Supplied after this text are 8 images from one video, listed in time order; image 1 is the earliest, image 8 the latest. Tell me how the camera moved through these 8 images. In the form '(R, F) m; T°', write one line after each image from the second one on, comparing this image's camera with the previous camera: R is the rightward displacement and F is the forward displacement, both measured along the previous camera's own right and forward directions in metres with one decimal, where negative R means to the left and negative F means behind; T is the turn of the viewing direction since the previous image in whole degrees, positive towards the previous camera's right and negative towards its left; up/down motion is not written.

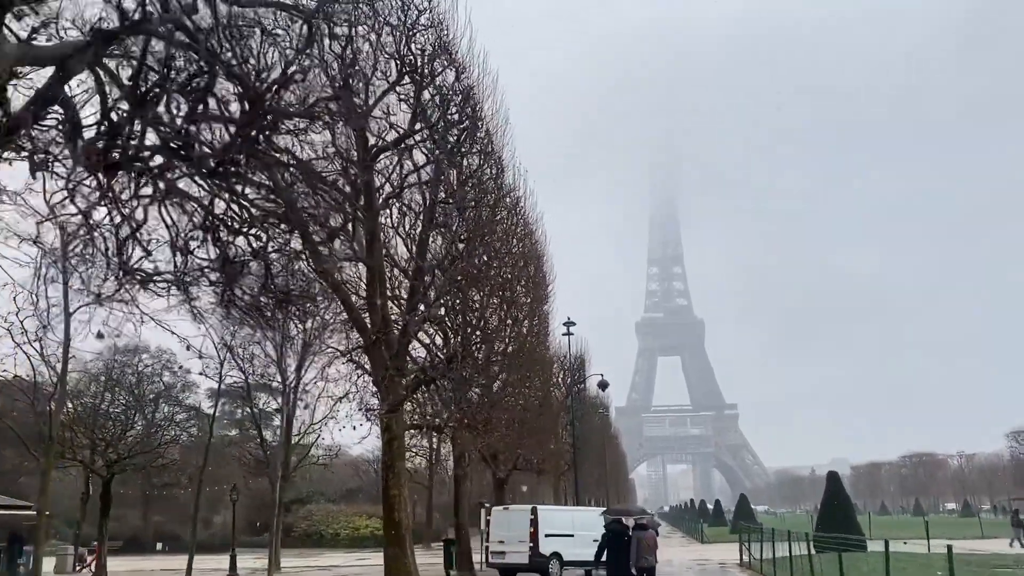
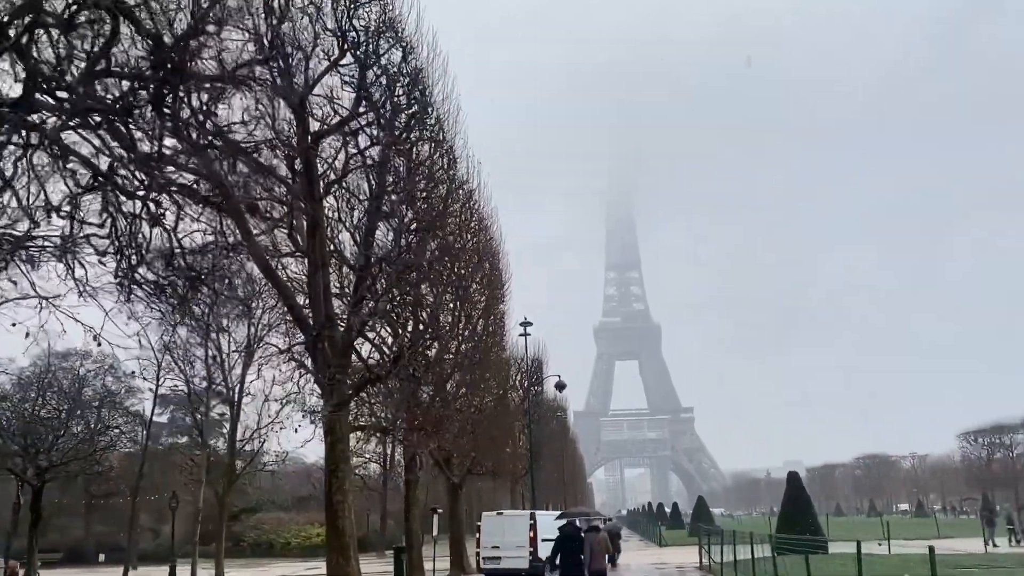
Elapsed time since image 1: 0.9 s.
(+0.1, +0.9) m; +3°
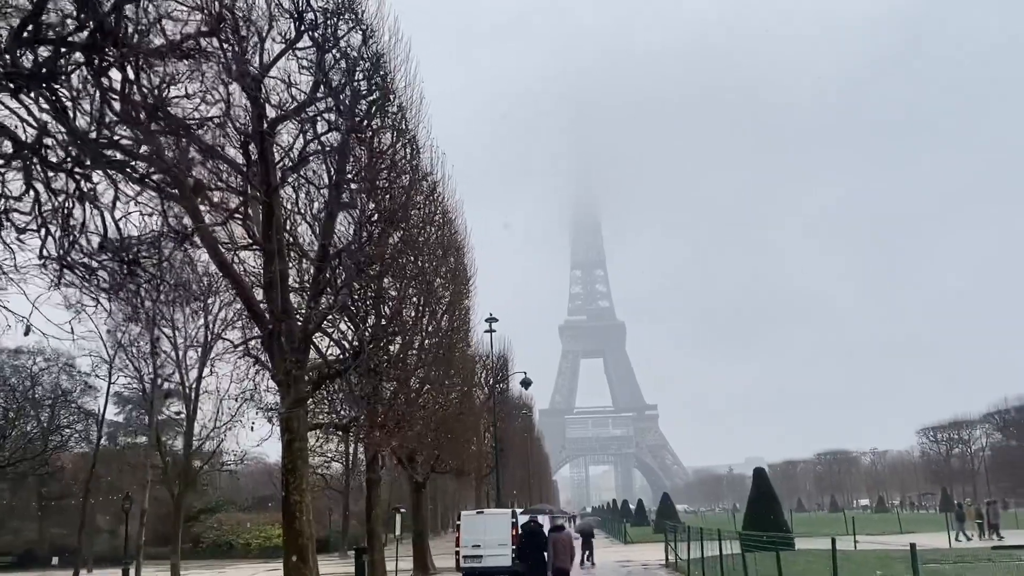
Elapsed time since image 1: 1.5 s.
(0.0, +0.5) m; +2°
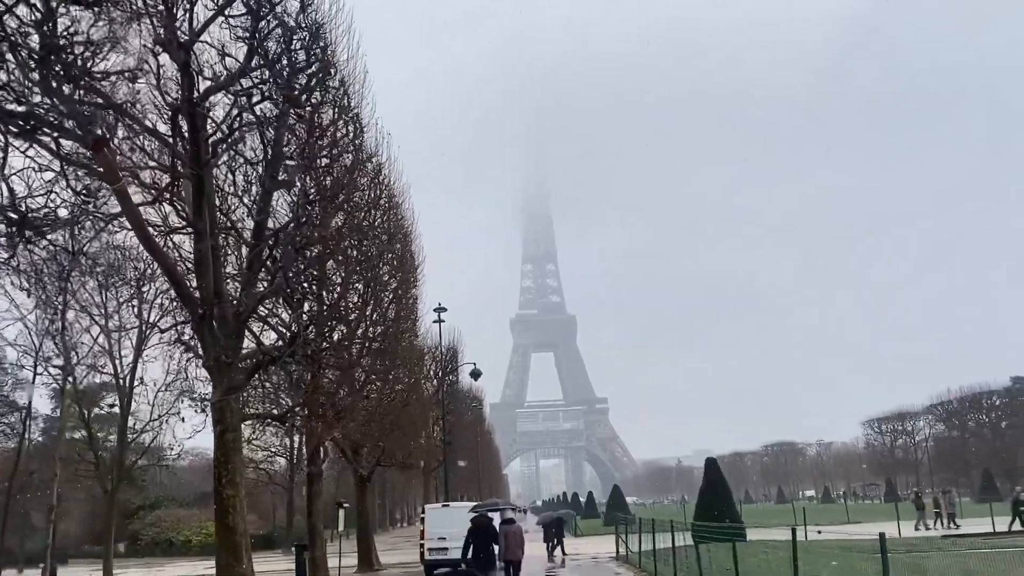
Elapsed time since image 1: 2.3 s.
(+0.1, +0.7) m; +3°
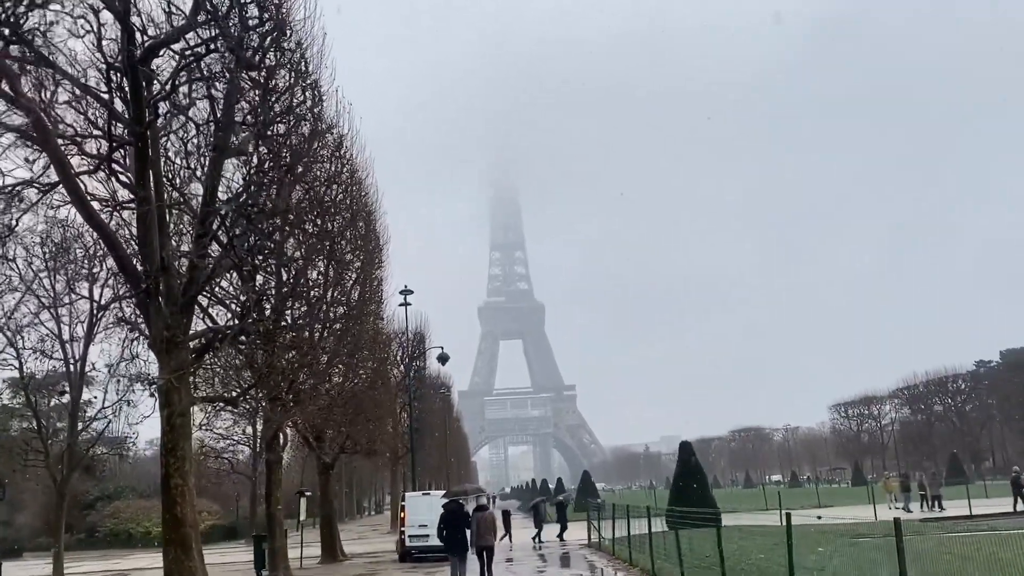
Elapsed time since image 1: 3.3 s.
(0.0, +0.9) m; +2°
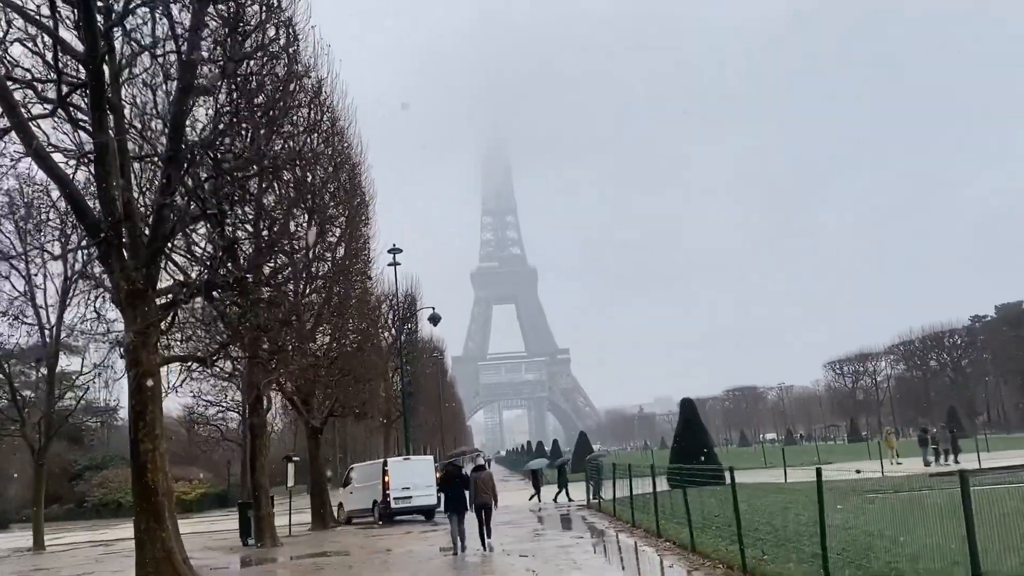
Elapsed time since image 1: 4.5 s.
(0.0, +1.1) m; 0°
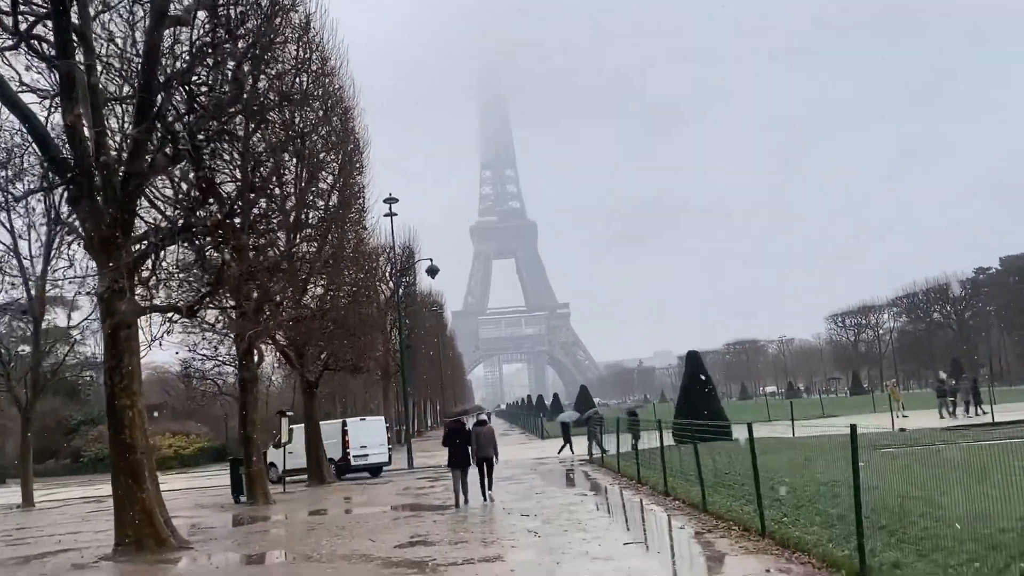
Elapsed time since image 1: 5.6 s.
(0.0, +0.9) m; 0°
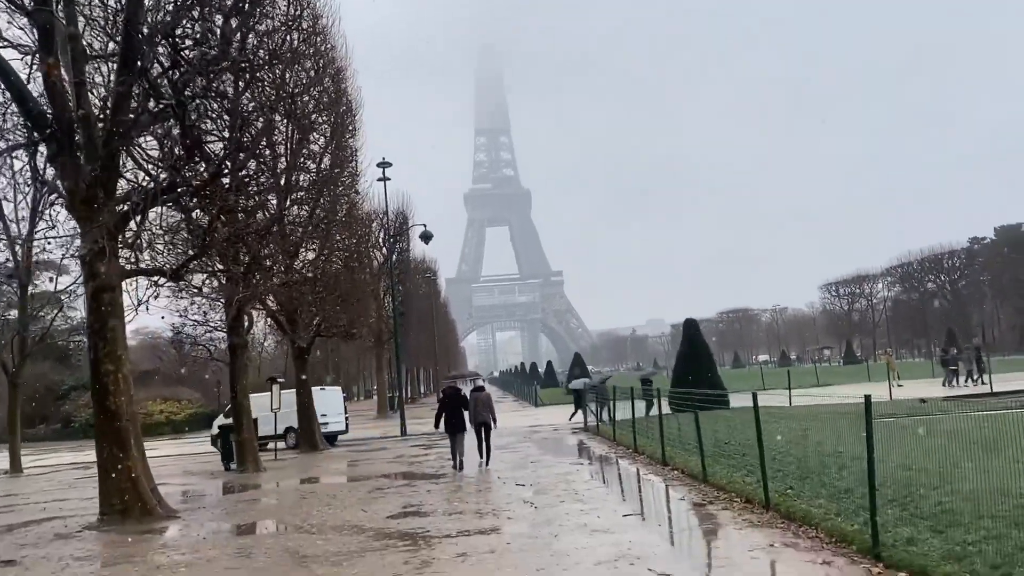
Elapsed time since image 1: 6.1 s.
(0.0, +0.4) m; 0°
